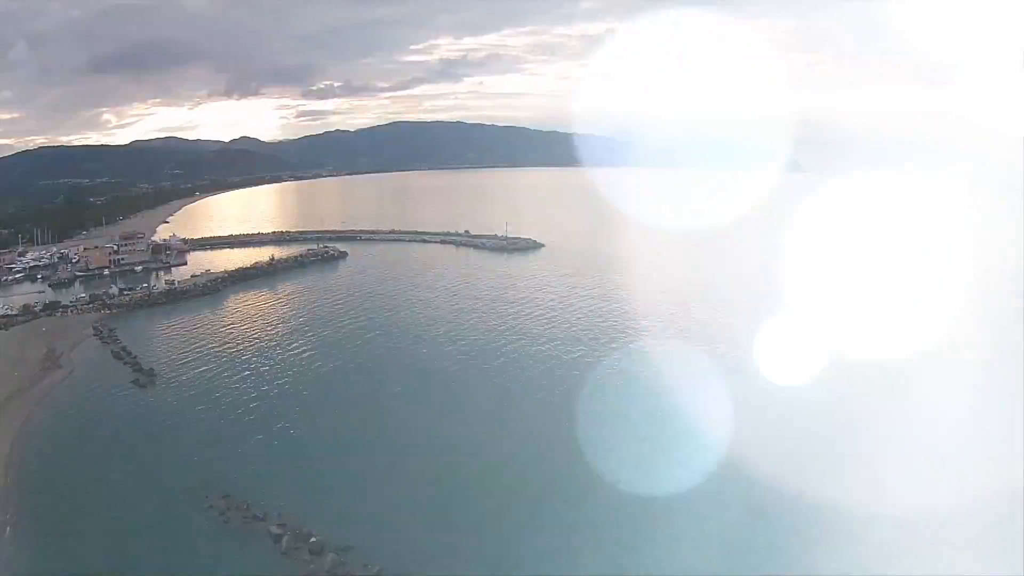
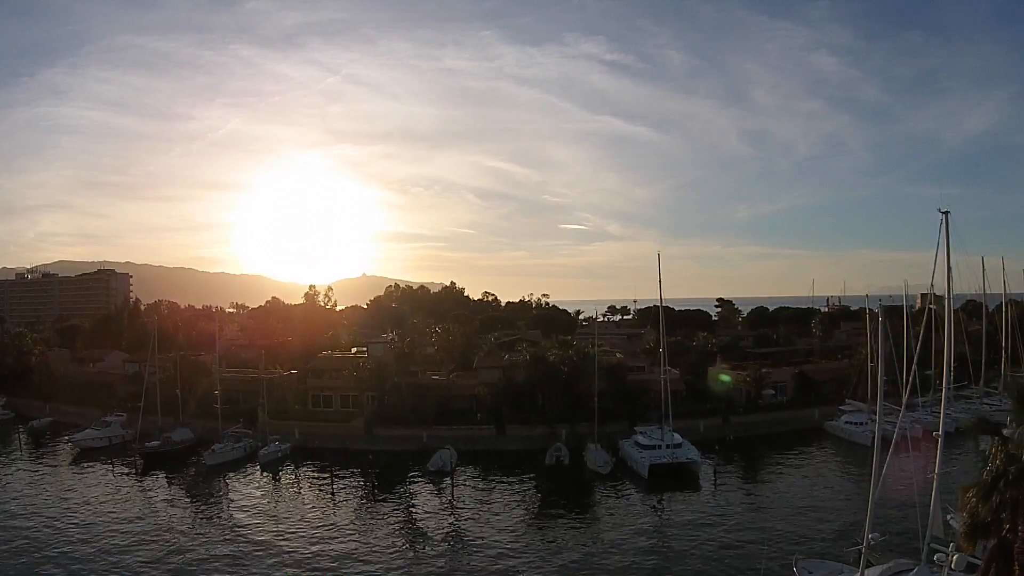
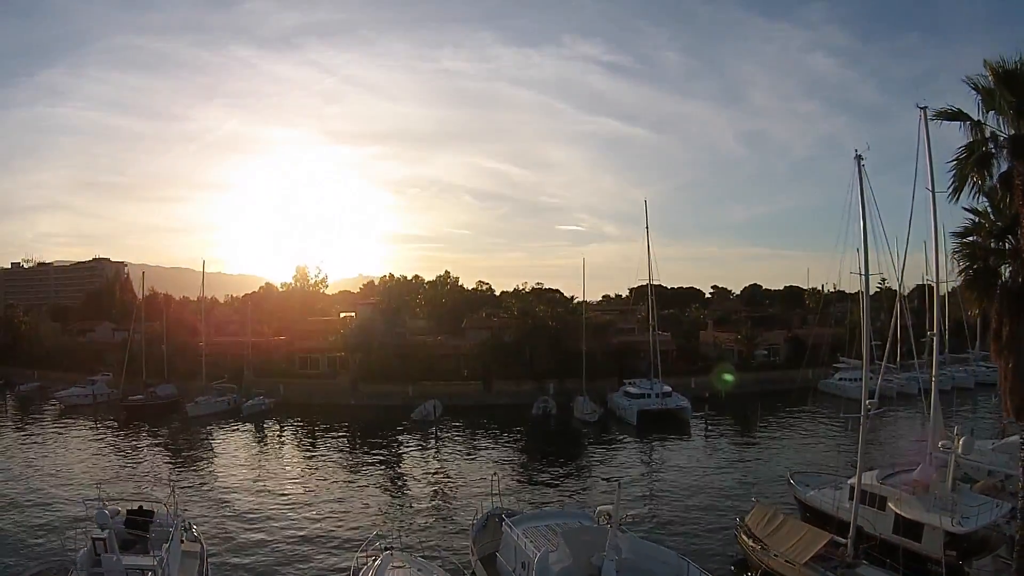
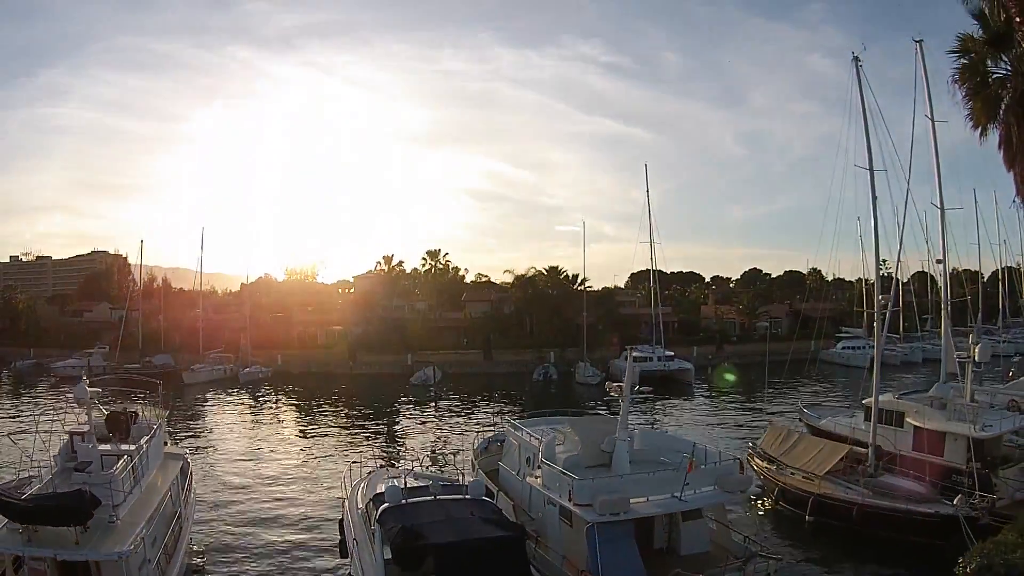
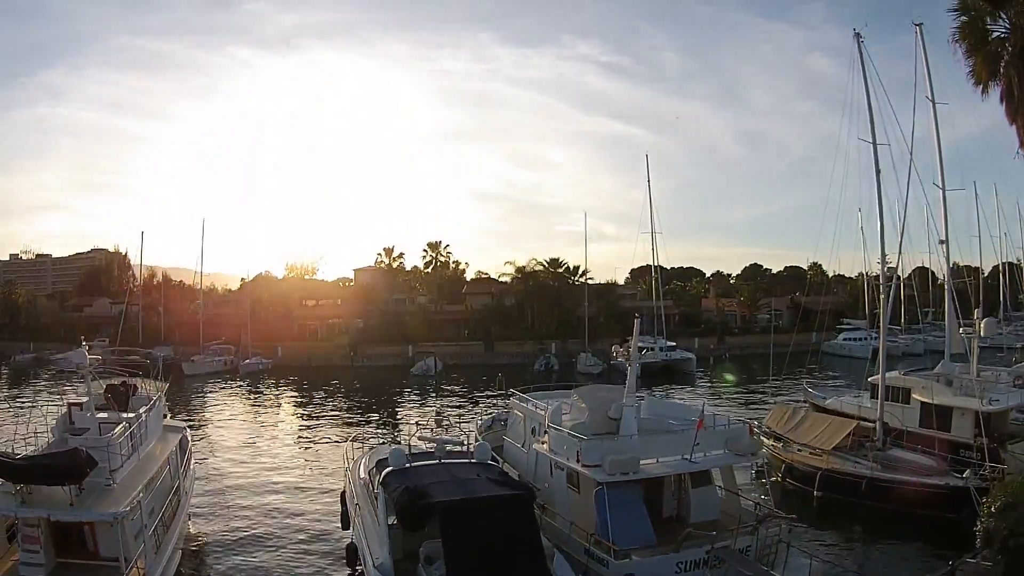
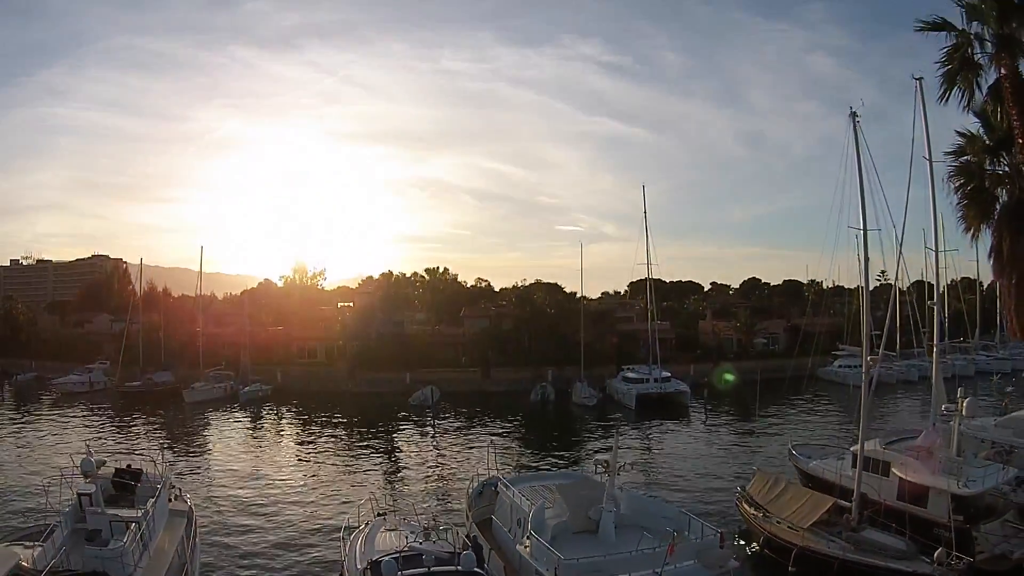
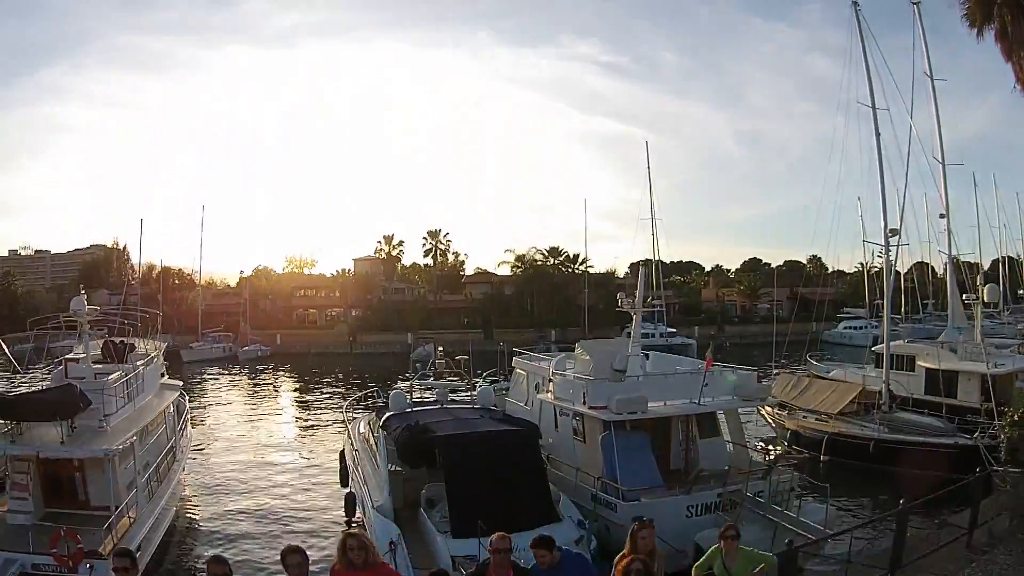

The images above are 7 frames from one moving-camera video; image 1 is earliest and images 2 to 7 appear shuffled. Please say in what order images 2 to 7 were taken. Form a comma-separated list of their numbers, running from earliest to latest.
7, 5, 4, 6, 3, 2
